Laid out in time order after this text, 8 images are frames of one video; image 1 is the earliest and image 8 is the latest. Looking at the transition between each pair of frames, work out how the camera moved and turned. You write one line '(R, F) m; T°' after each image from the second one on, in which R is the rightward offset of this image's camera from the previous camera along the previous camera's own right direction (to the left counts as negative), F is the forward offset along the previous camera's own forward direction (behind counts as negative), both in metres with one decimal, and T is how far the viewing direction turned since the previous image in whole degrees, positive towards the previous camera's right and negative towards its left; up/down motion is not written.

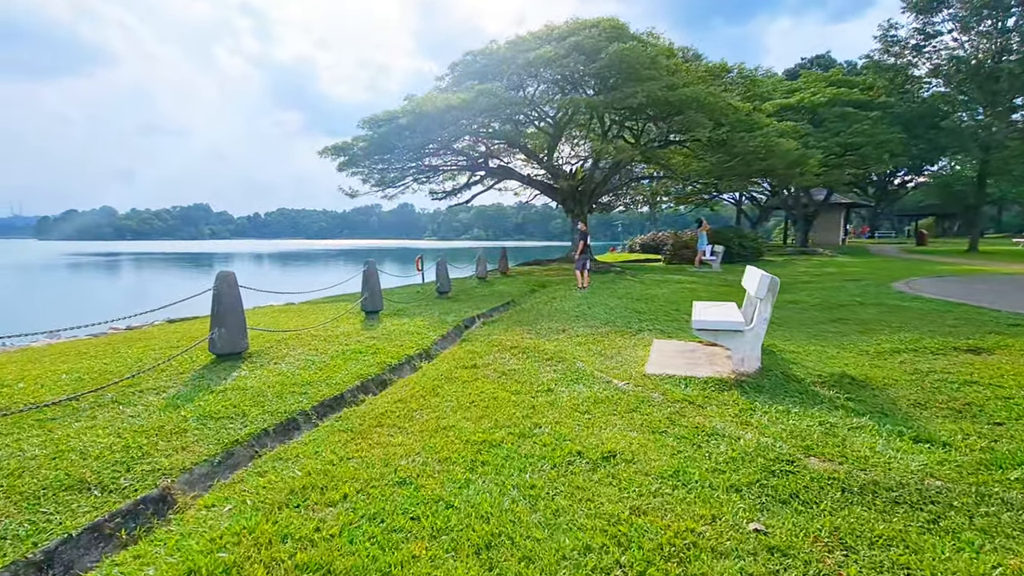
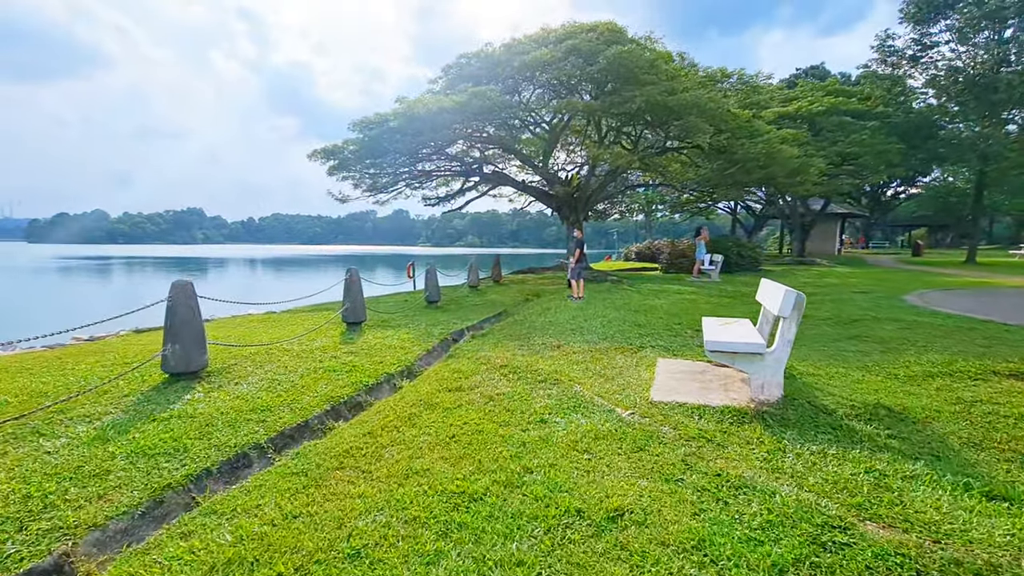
(0.0, +0.5) m; +1°
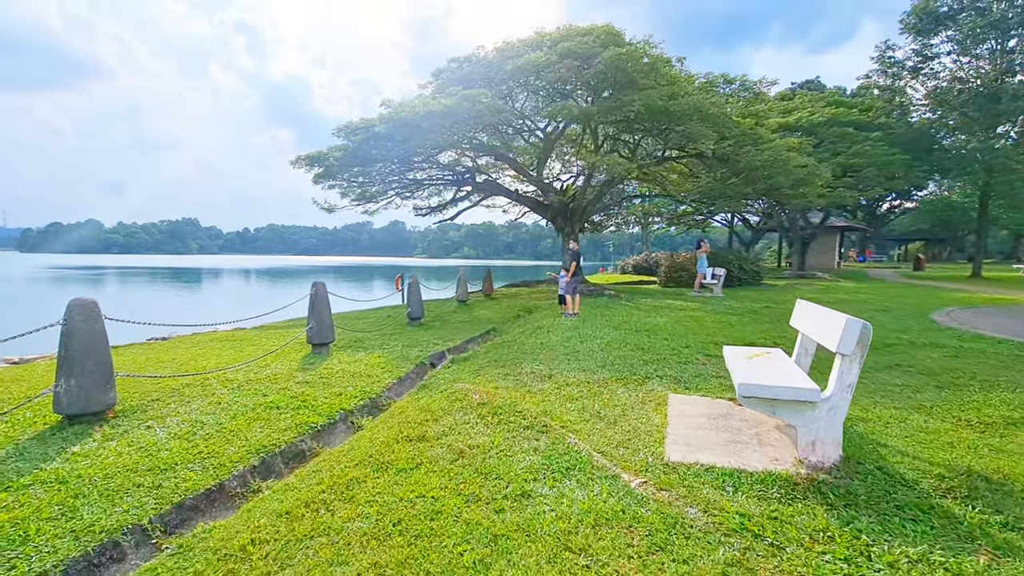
(+0.1, +0.9) m; 0°
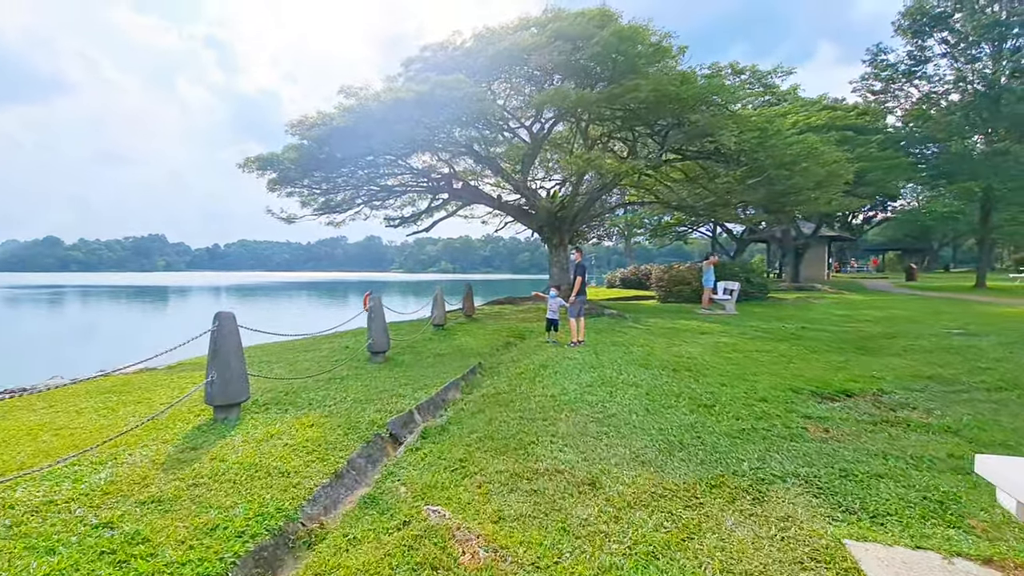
(-0.2, +2.2) m; +3°
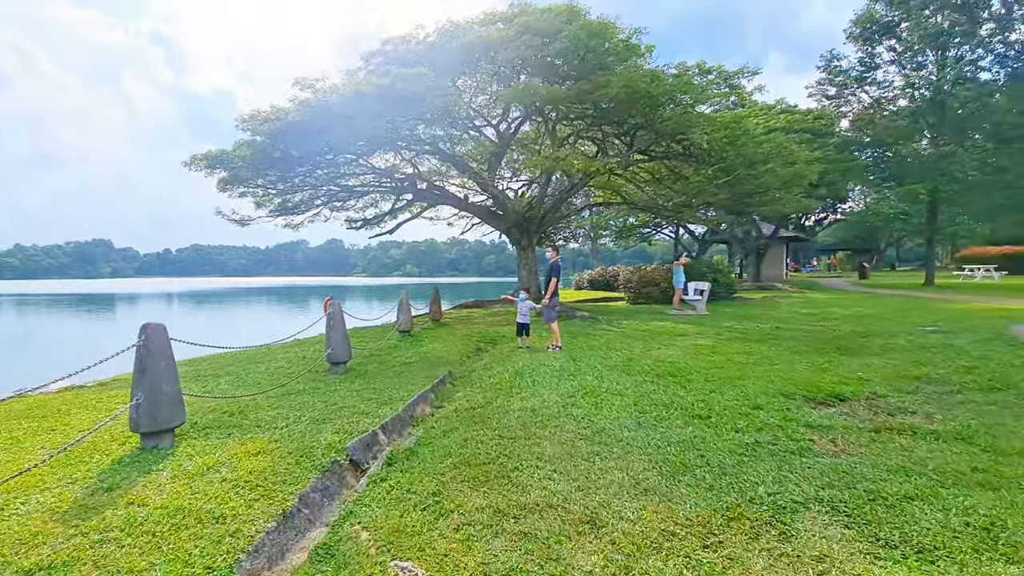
(-0.1, +0.5) m; +4°
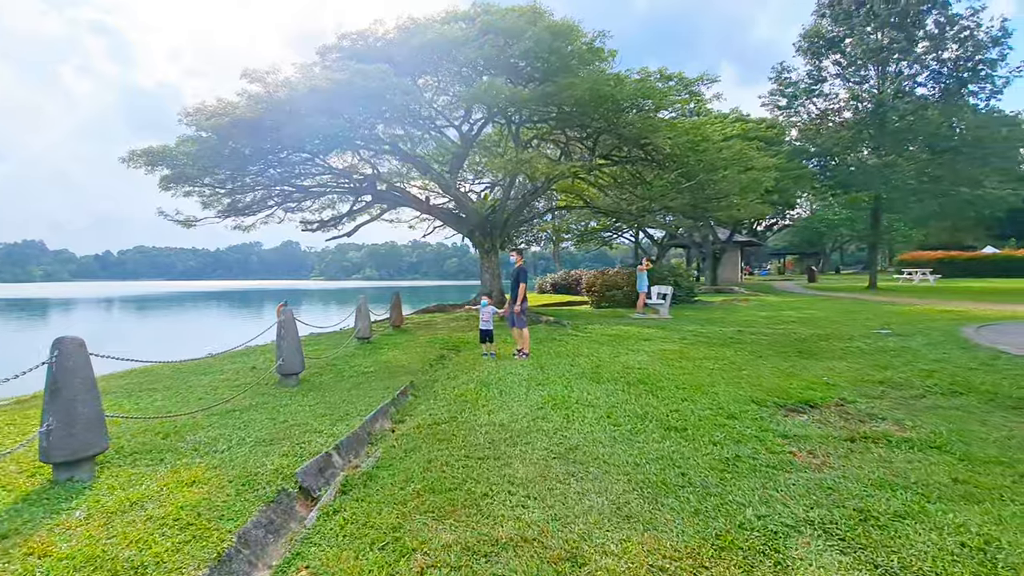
(0.0, +0.3) m; +4°
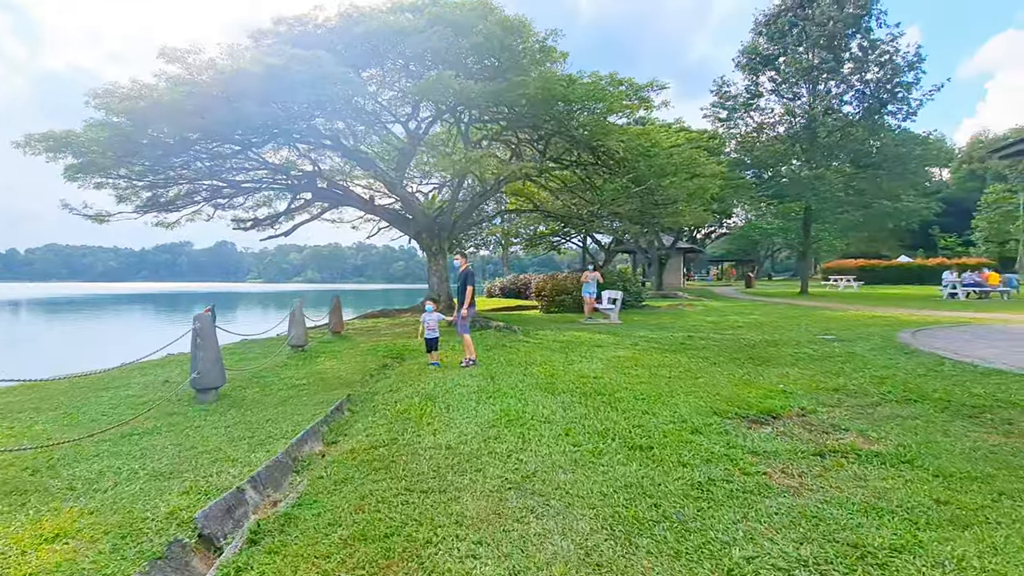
(0.0, +0.4) m; +6°
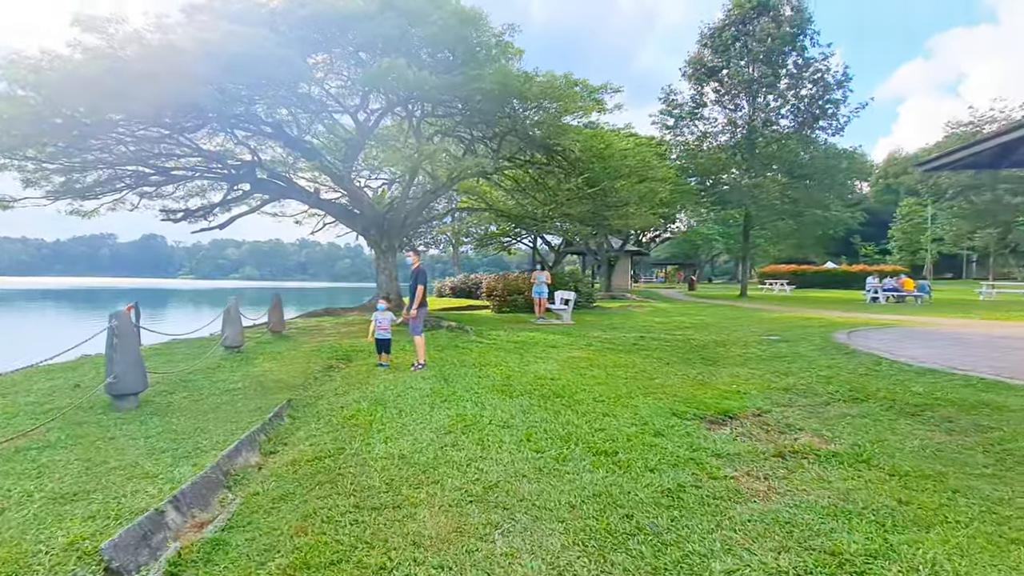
(-0.1, +0.2) m; +6°
